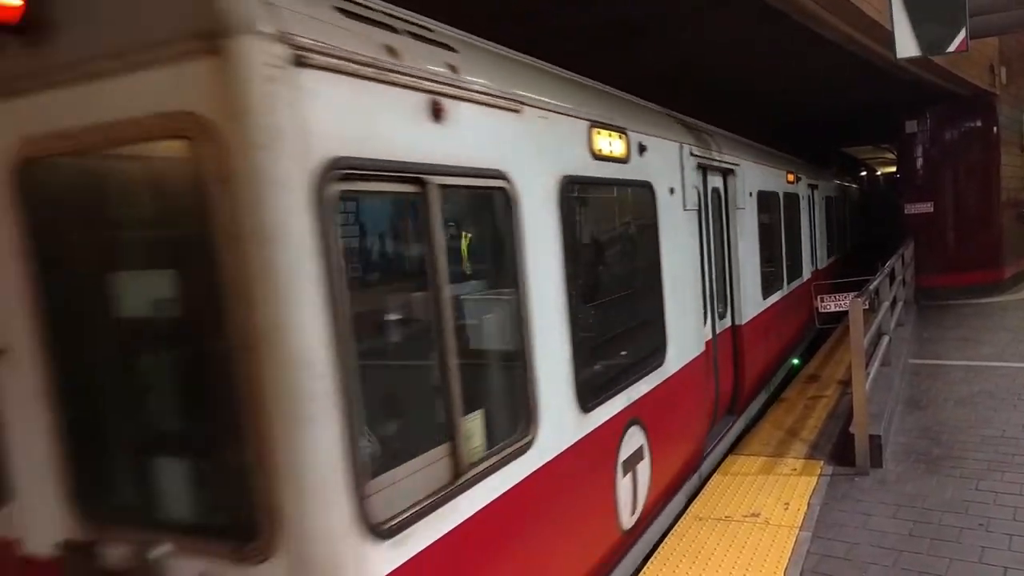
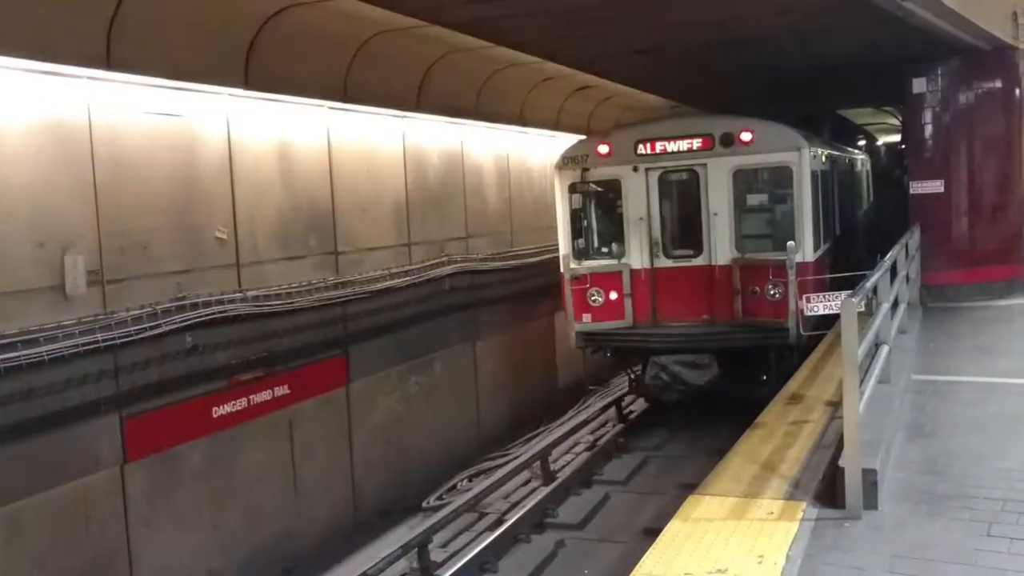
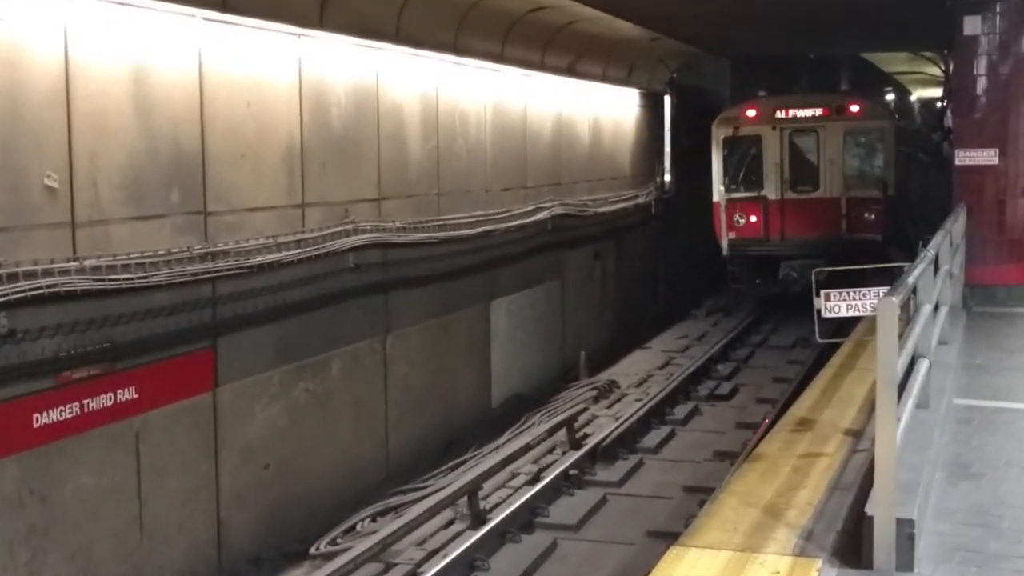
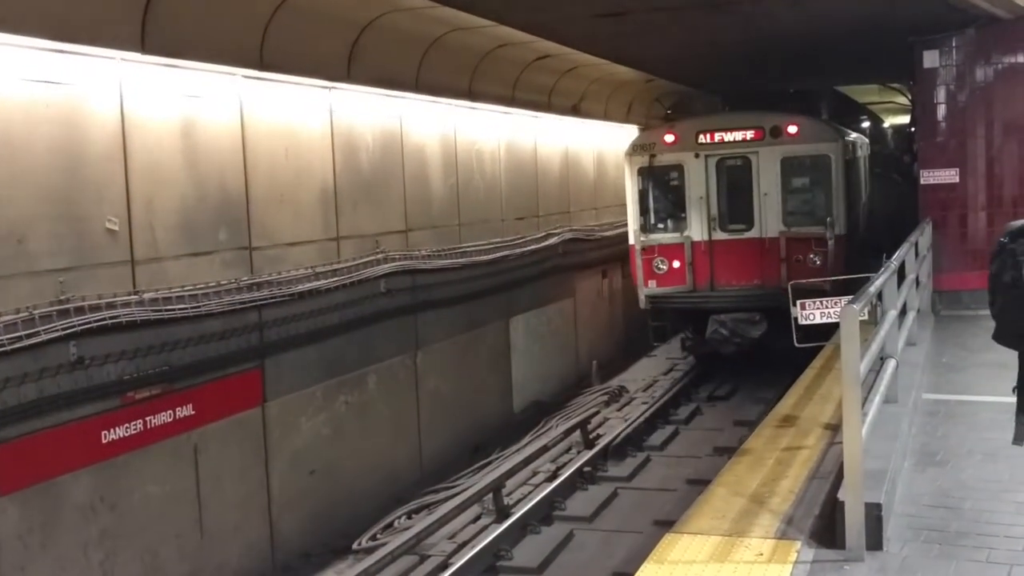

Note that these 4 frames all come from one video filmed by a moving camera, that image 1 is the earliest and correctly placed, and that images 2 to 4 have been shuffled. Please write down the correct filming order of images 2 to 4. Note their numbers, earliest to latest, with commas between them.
2, 4, 3
